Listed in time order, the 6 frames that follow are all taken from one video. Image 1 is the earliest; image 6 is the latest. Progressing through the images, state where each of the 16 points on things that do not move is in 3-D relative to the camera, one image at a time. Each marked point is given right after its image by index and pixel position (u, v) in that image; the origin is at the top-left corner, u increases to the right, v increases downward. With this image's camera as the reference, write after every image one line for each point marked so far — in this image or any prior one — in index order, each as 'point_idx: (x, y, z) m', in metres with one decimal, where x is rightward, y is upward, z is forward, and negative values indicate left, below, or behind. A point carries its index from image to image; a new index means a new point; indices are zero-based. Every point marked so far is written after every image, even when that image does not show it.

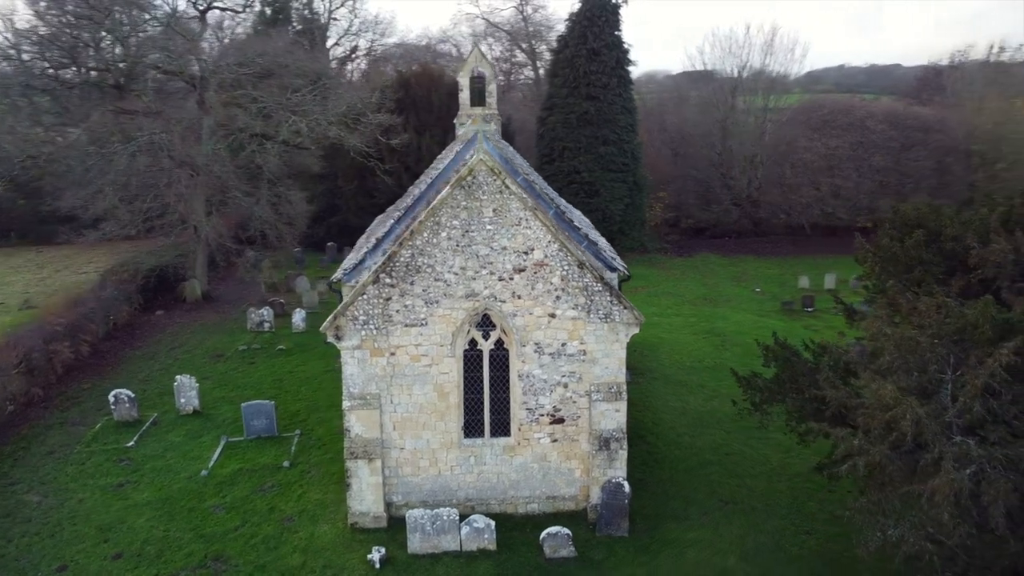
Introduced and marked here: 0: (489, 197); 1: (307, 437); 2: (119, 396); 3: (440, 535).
0: (-0.3, +1.3, +11.5) m
1: (-3.9, -2.9, +15.5) m
2: (-8.1, -2.2, +16.6) m
3: (-1.0, -3.5, +11.6) m
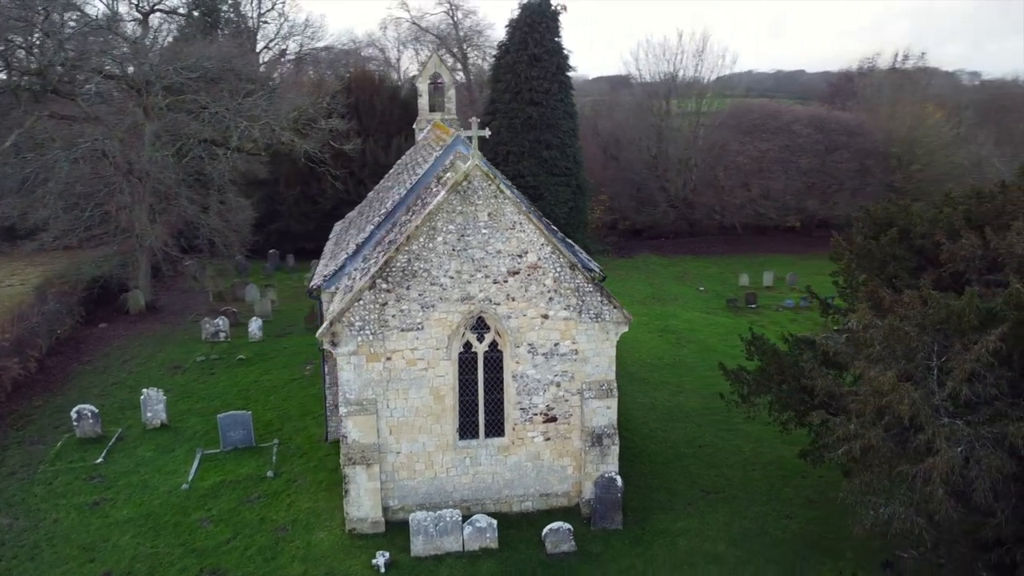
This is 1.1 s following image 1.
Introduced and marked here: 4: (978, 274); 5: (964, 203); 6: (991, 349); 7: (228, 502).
0: (-0.4, +1.3, +11.7) m
1: (-4.3, -3.0, +15.3) m
2: (-8.5, -2.5, +16.0) m
3: (-1.0, -3.6, +11.7) m
4: (+5.9, +0.2, +10.2) m
5: (+6.6, +1.2, +11.8) m
6: (+5.2, -0.7, +8.7) m
7: (-4.7, -3.6, +13.4) m
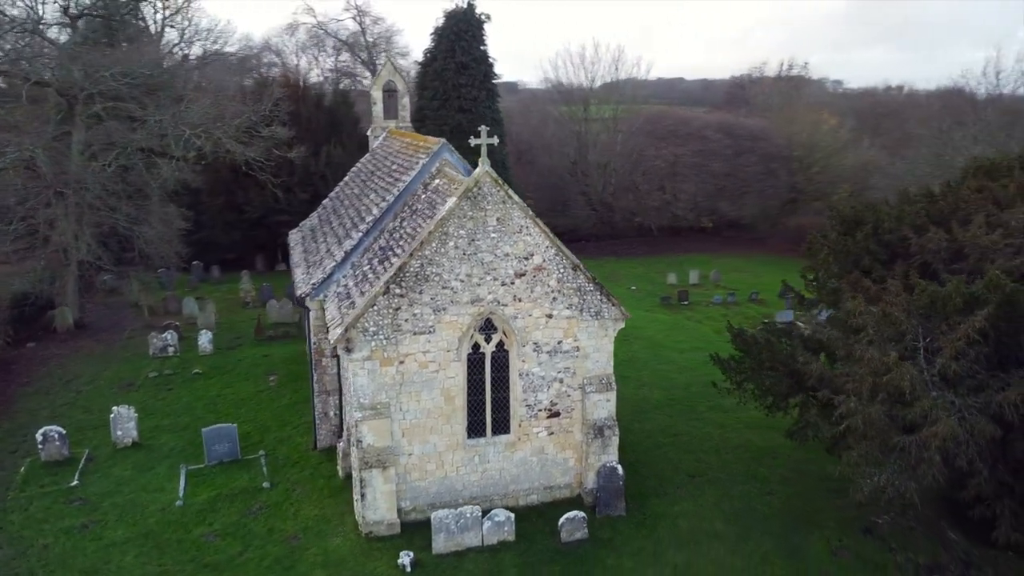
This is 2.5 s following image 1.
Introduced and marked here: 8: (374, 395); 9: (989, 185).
0: (-0.3, +1.2, +12.2) m
1: (-4.5, -3.2, +15.2) m
2: (-8.8, -2.8, +15.3) m
3: (-0.7, -3.6, +12.0) m
4: (+6.1, +0.3, +11.5) m
5: (+6.7, +1.4, +13.2) m
6: (+5.7, -0.5, +9.9) m
7: (-4.6, -3.7, +13.2) m
8: (-2.1, -1.6, +12.2) m
9: (+7.4, +1.6, +12.6) m
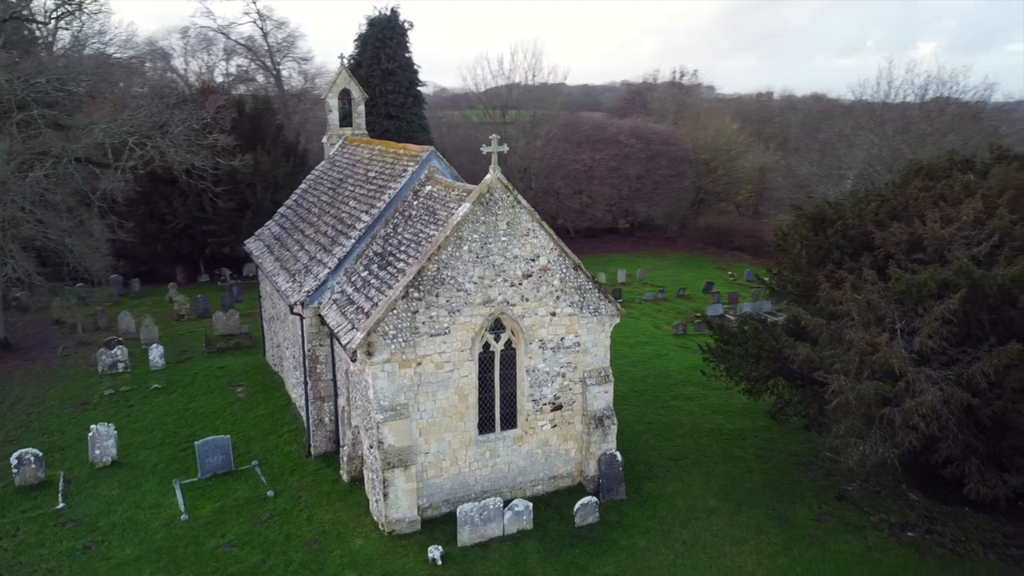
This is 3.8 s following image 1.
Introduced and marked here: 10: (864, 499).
0: (-0.1, +1.2, +12.8) m
1: (-4.6, -3.3, +15.2) m
2: (-8.9, -3.1, +14.7) m
3: (-0.4, -3.7, +12.6) m
4: (+6.3, +0.5, +13.0) m
5: (+6.6, +1.6, +14.7) m
6: (+6.1, -0.3, +11.3) m
7: (-4.4, -3.9, +13.2) m
8: (-1.8, -1.7, +12.5) m
9: (+7.4, +1.8, +14.3) m
10: (+6.2, -3.7, +14.2) m
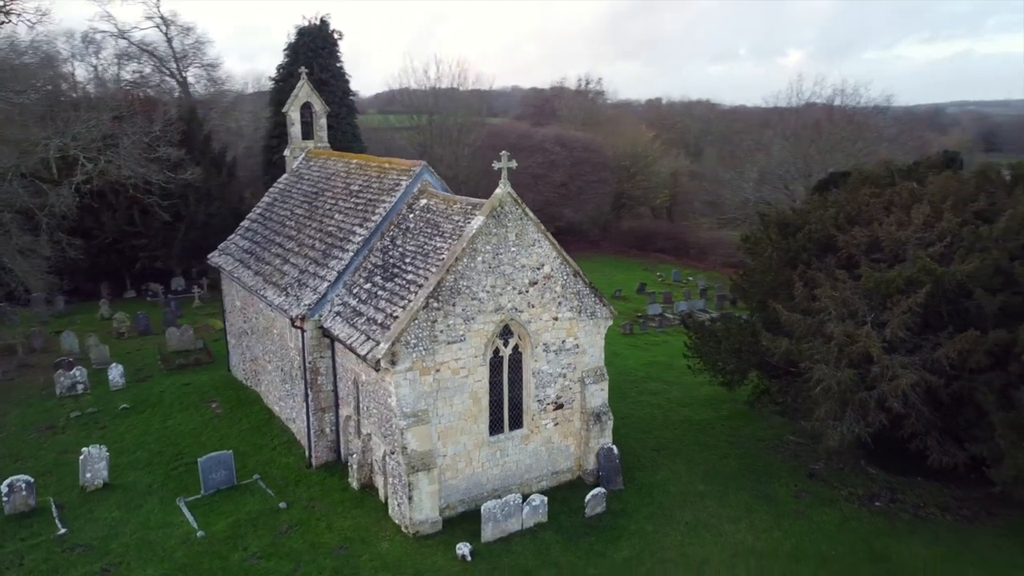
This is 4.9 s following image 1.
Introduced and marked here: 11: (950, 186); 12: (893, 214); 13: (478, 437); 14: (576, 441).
0: (0.0, +1.1, +13.5) m
1: (-4.6, -3.6, +15.3) m
2: (-8.8, -3.5, +14.3) m
3: (-0.1, -3.8, +13.3) m
4: (+6.4, +0.6, +14.6) m
5: (+6.4, +1.6, +16.3) m
6: (+6.5, -0.2, +12.9) m
7: (-4.2, -4.1, +13.4) m
8: (-1.6, -1.9, +13.1) m
9: (+7.3, +1.9, +16.0) m
10: (+6.2, -3.7, +15.7) m
11: (+8.0, +1.9, +14.8) m
12: (+7.0, +1.4, +14.9) m
13: (-0.6, -2.6, +13.9) m
14: (+1.2, -2.9, +15.1) m
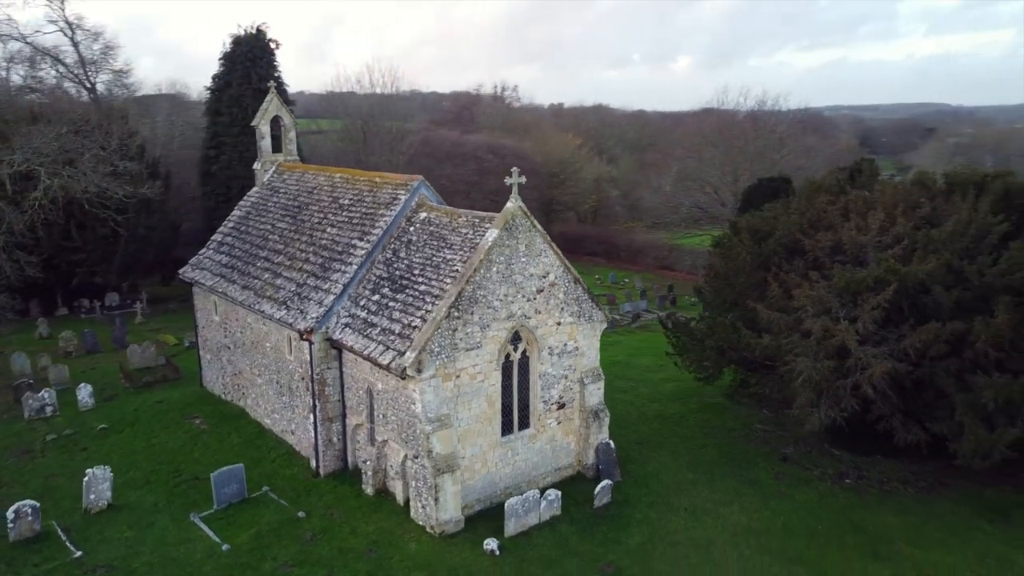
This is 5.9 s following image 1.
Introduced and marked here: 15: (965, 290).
0: (+0.2, +0.9, +14.3) m
1: (-4.4, -3.9, +15.6) m
2: (-8.5, -3.8, +14.0) m
3: (+0.3, -3.9, +14.1) m
4: (+6.4, +0.6, +16.2) m
5: (+6.2, +1.6, +17.9) m
6: (+6.7, -0.2, +14.5) m
7: (-3.8, -4.4, +13.7) m
8: (-1.2, -2.1, +13.7) m
9: (+7.1, +1.9, +17.7) m
10: (+6.2, -3.6, +17.3) m
11: (+7.9, +1.9, +16.6) m
12: (+7.0, +1.4, +16.6) m
13: (-0.3, -2.7, +14.6) m
14: (+1.3, -3.0, +16.1) m
15: (+8.3, 0.0, +14.7) m
